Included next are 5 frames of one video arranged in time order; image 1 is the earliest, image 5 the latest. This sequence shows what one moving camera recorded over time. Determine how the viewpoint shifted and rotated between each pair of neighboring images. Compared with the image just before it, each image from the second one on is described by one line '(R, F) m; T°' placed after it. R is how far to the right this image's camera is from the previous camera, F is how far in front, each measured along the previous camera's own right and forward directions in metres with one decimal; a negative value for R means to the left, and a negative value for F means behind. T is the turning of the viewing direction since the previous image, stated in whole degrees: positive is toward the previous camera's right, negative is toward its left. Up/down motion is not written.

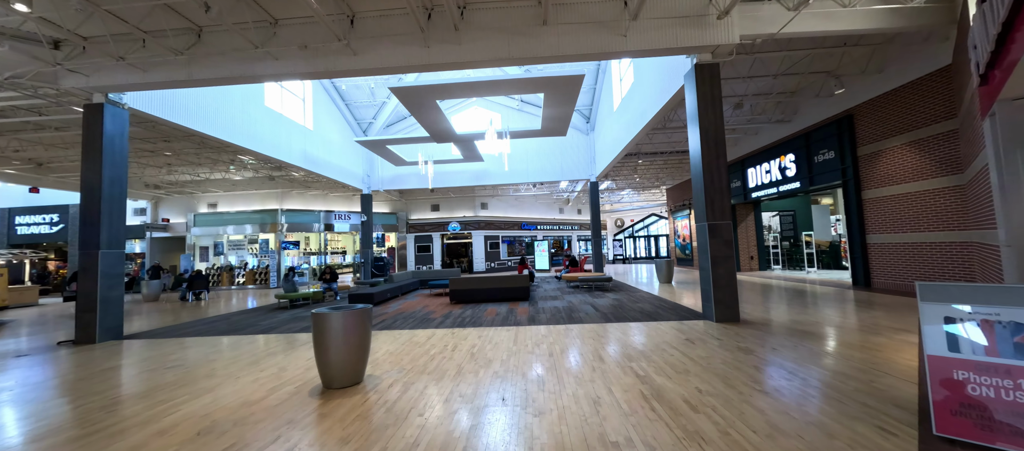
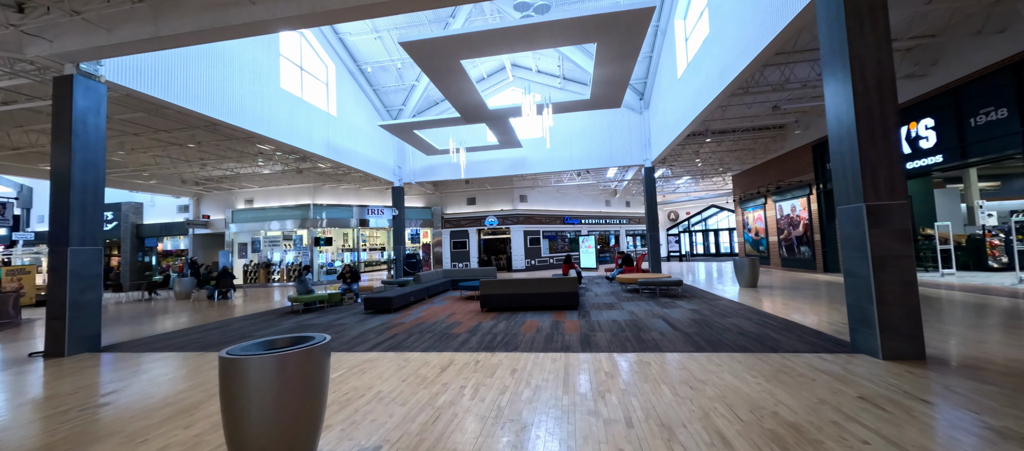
(-0.1, +1.8) m; -7°
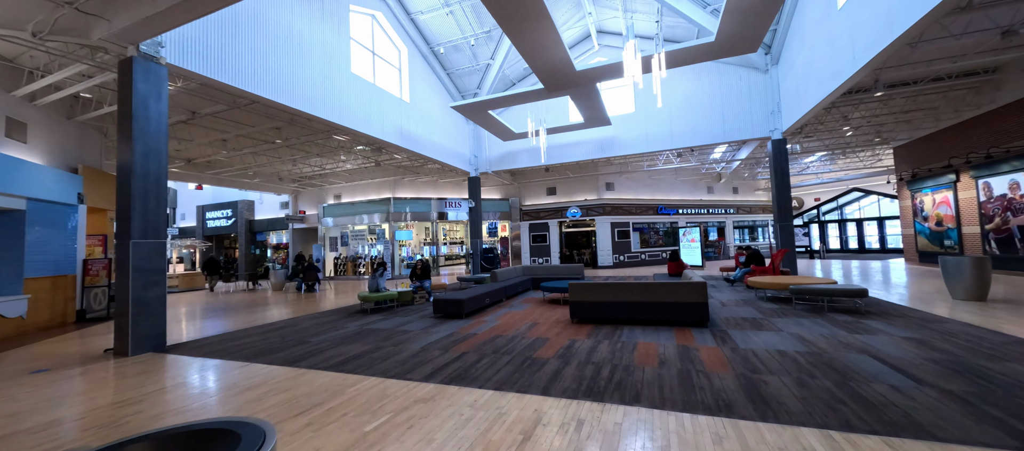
(-0.3, +1.6) m; -13°
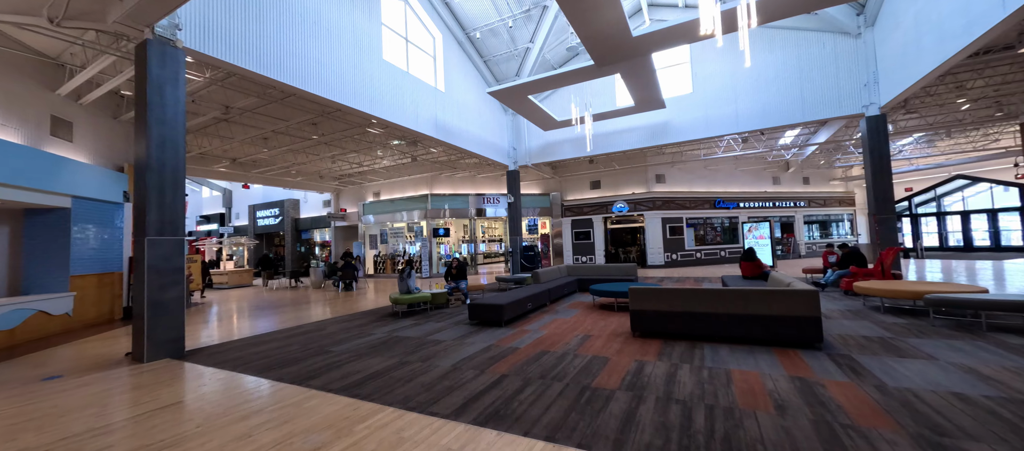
(-0.1, +0.9) m; -6°
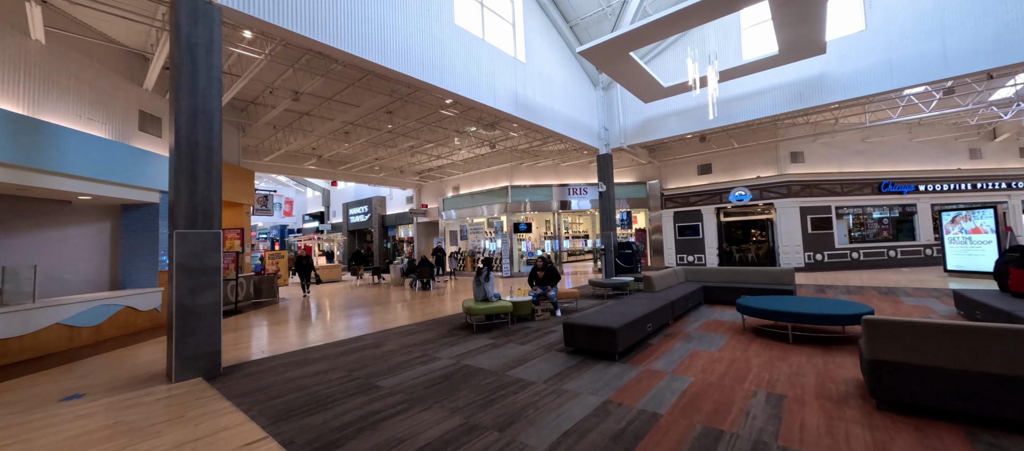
(-0.4, +1.7) m; -13°
